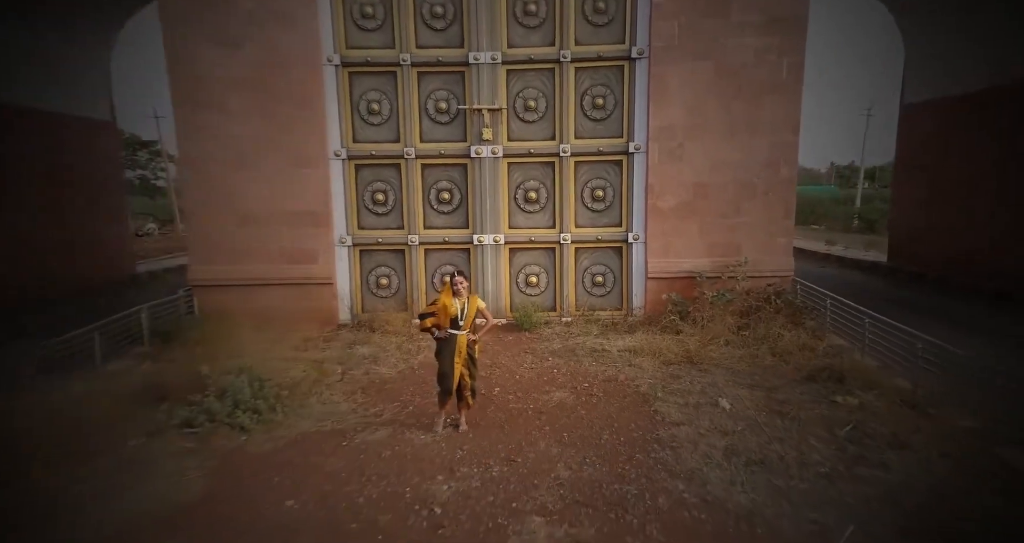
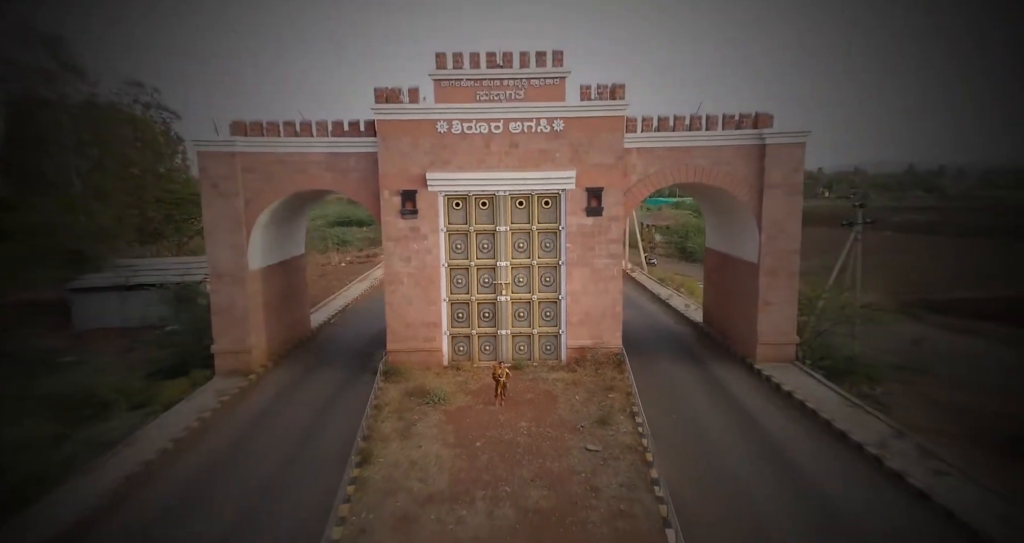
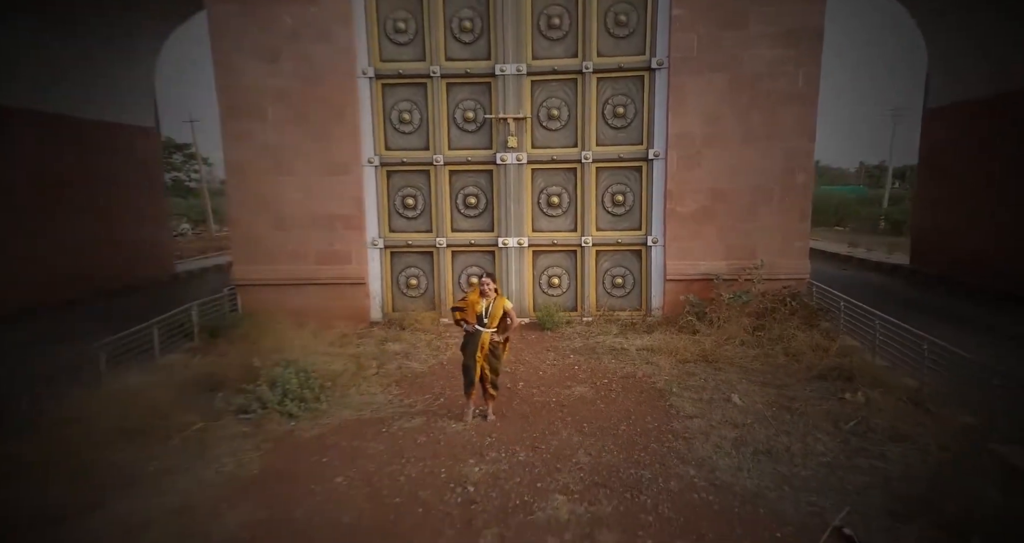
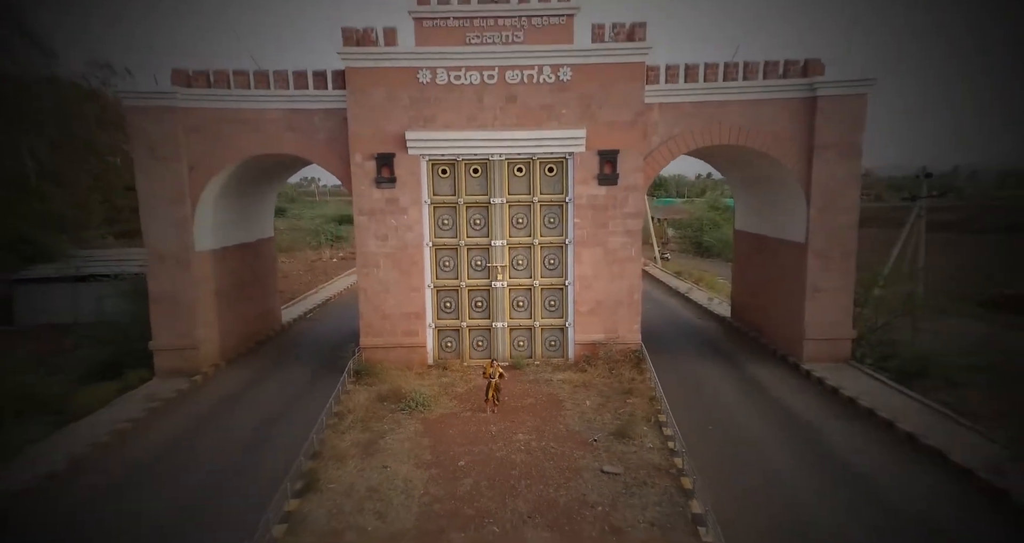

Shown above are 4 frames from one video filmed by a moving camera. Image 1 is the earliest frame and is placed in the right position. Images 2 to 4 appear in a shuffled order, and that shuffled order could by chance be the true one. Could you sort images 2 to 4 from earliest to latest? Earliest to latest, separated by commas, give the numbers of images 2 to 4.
3, 4, 2
